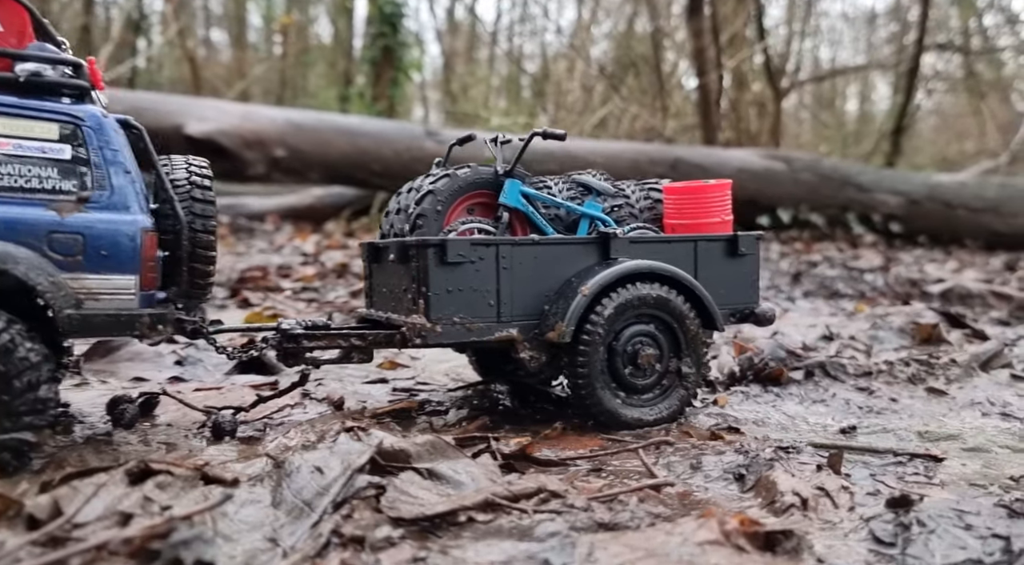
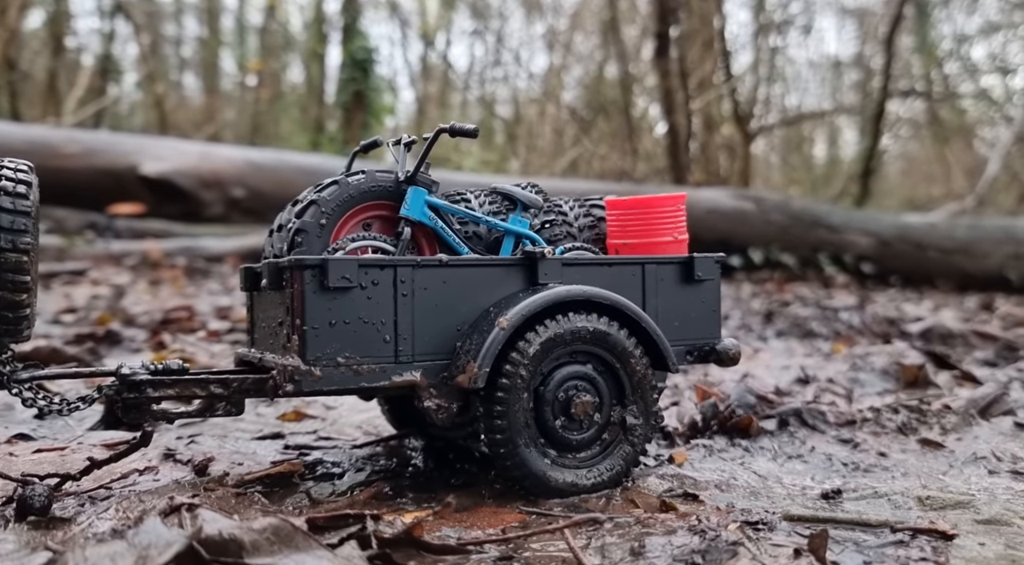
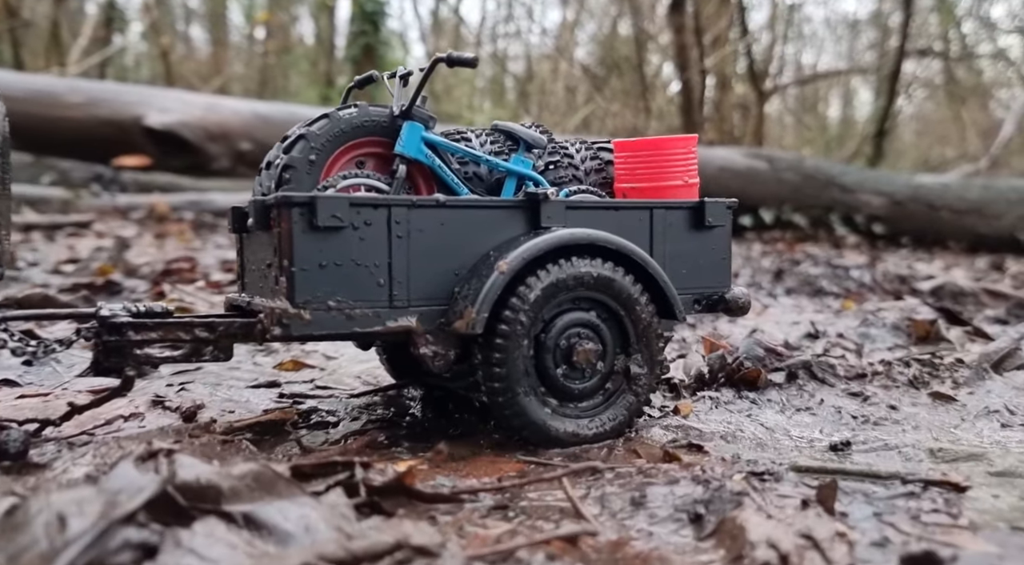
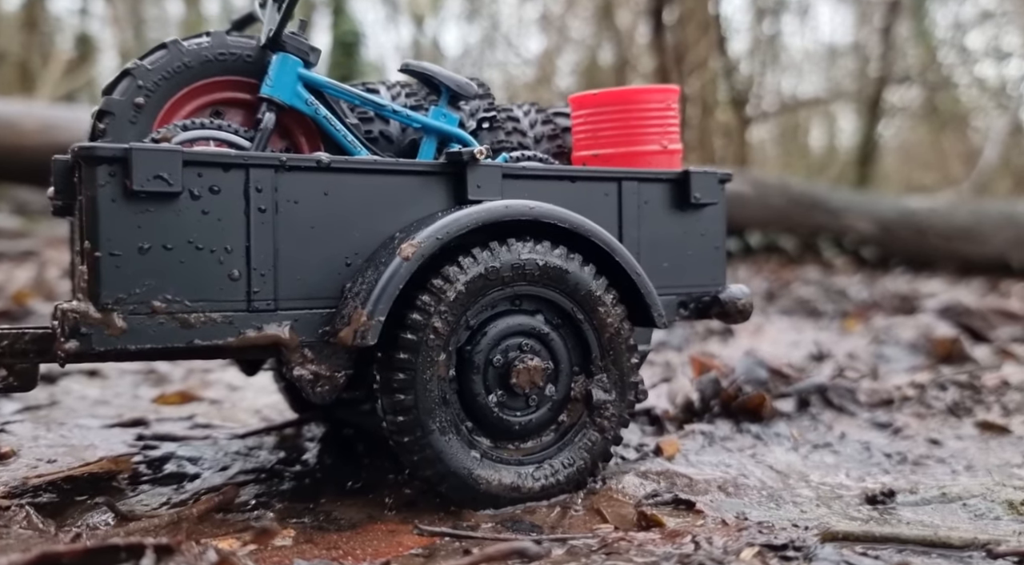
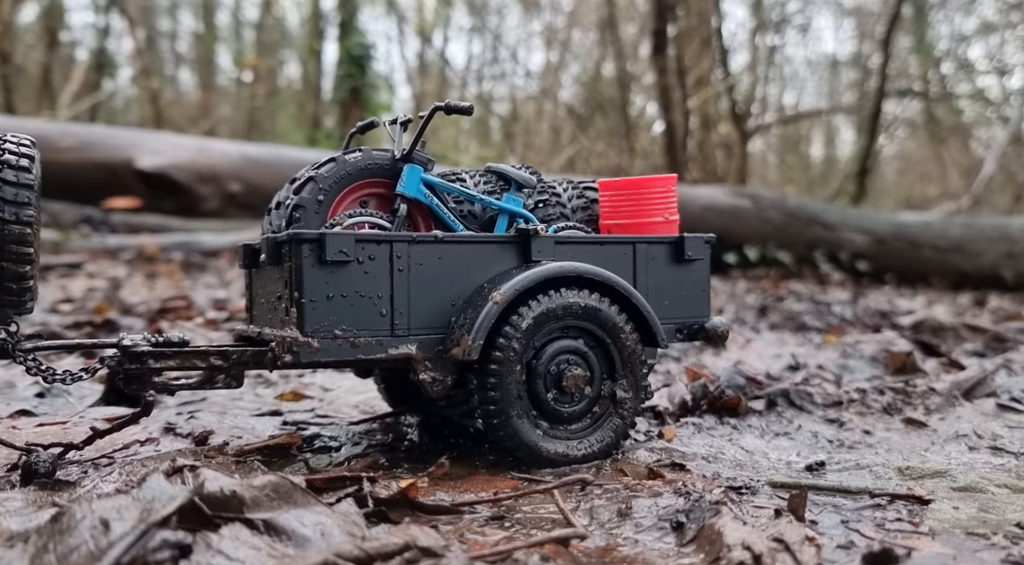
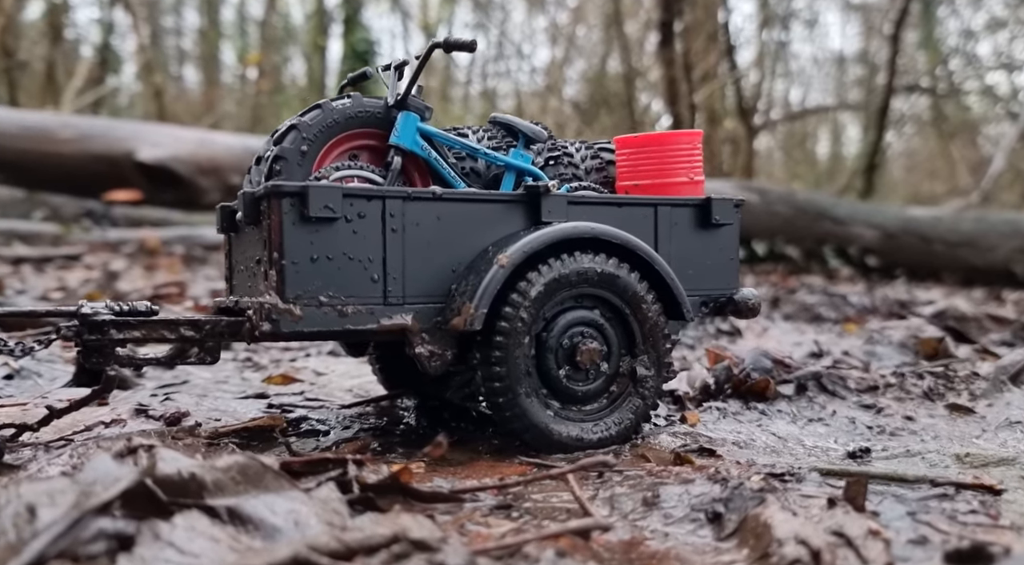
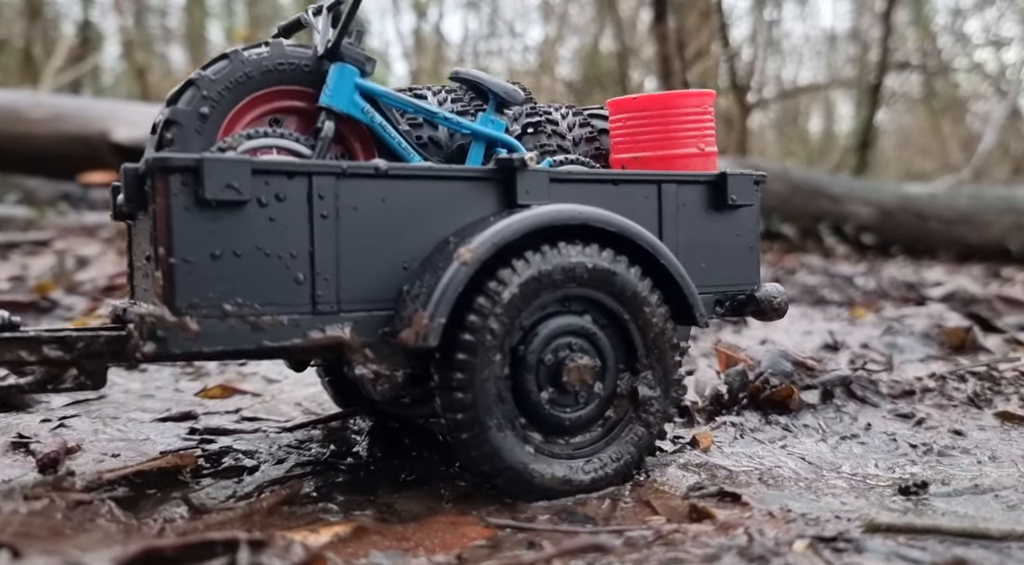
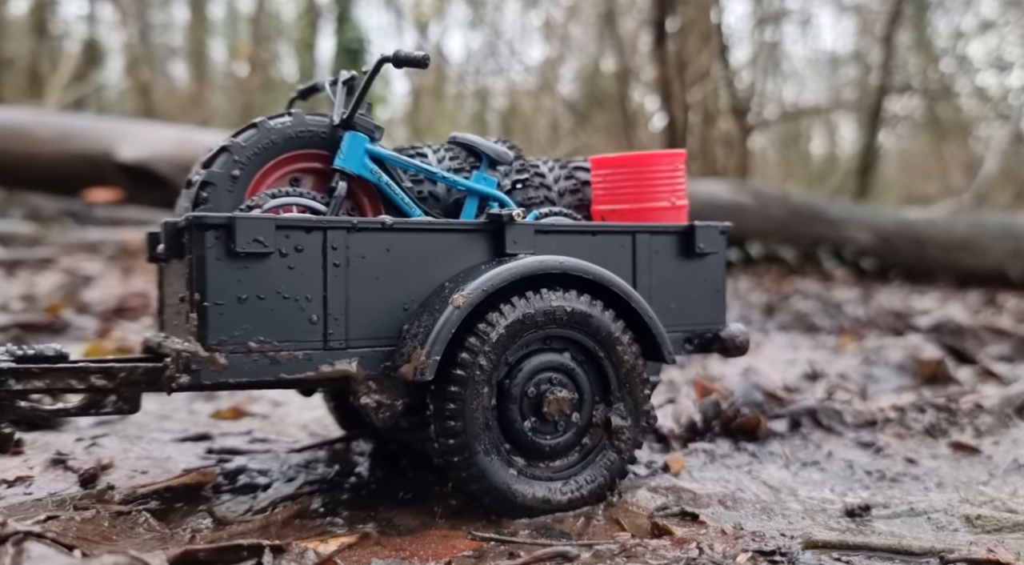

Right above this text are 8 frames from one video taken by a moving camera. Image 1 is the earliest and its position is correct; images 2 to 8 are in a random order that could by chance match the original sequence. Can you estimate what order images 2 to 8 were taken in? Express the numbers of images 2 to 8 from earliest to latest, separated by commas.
3, 7, 4, 8, 2, 5, 6
